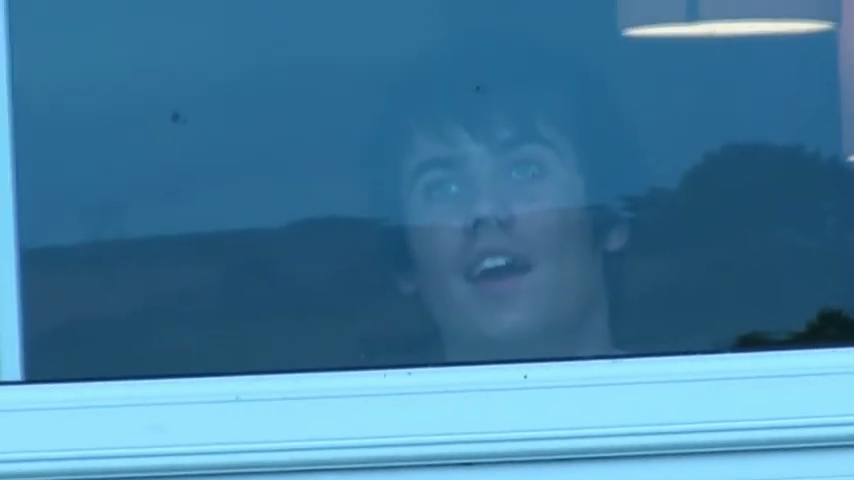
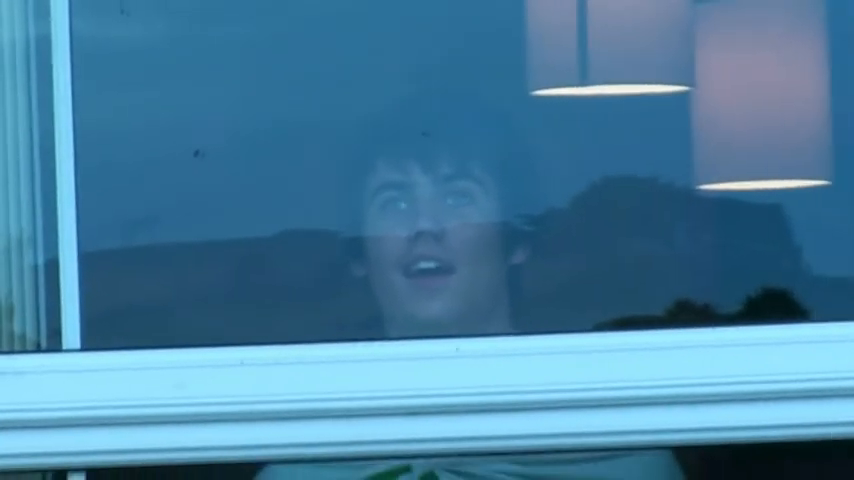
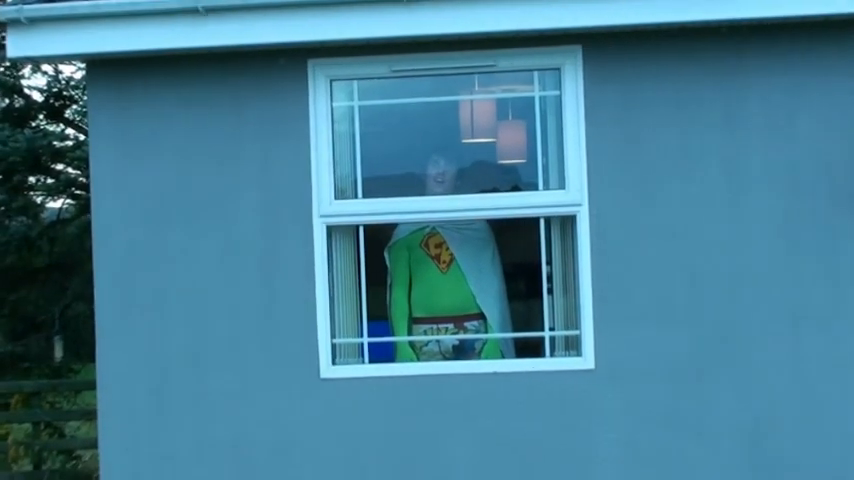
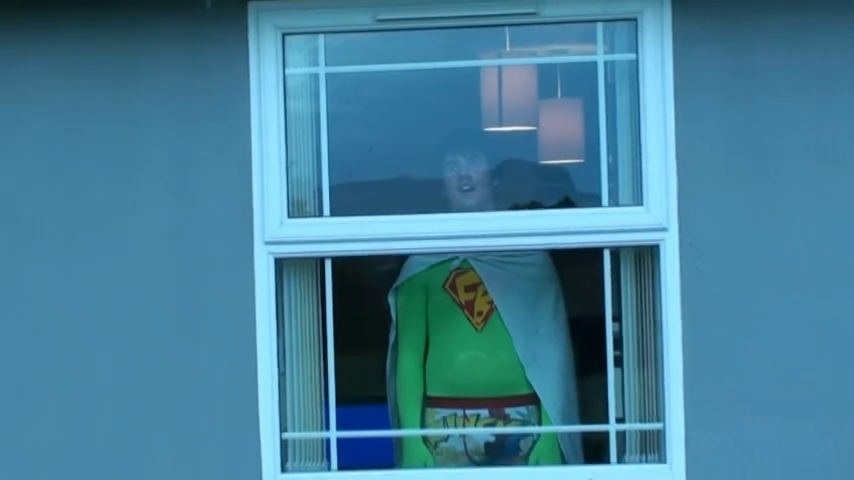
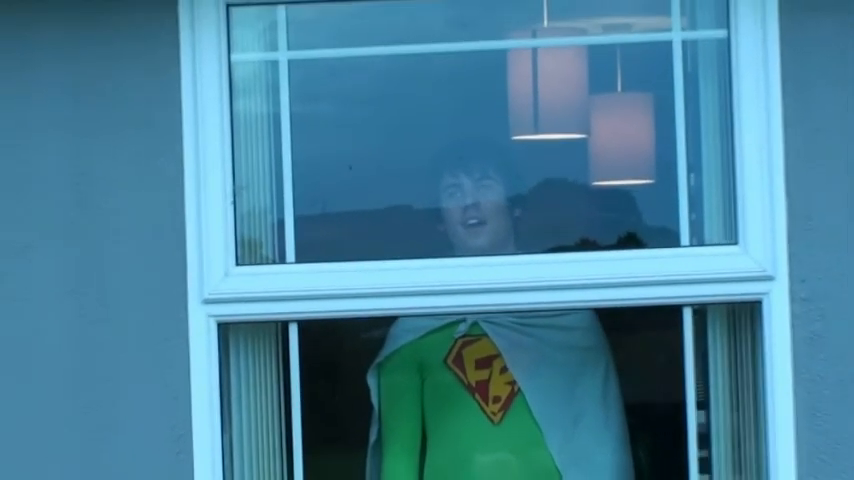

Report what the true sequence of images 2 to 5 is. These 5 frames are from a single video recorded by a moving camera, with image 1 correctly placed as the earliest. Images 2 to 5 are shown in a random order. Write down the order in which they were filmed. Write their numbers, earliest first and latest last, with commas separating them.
2, 5, 4, 3
